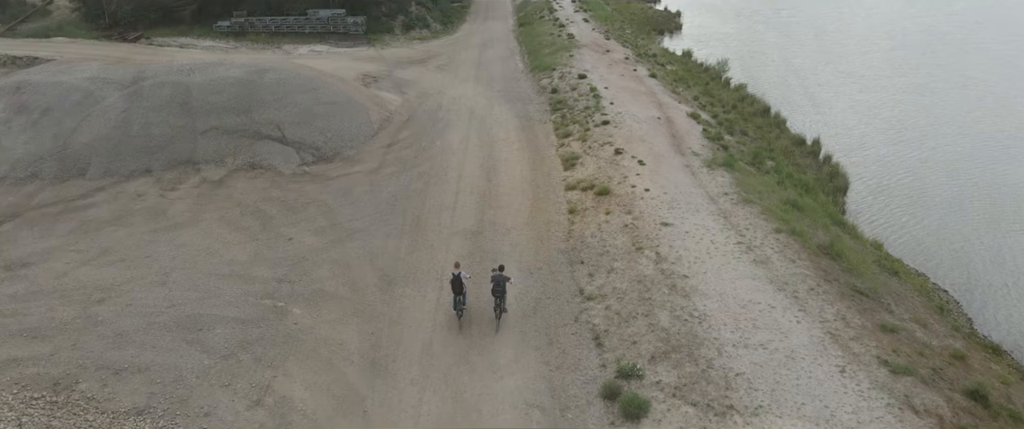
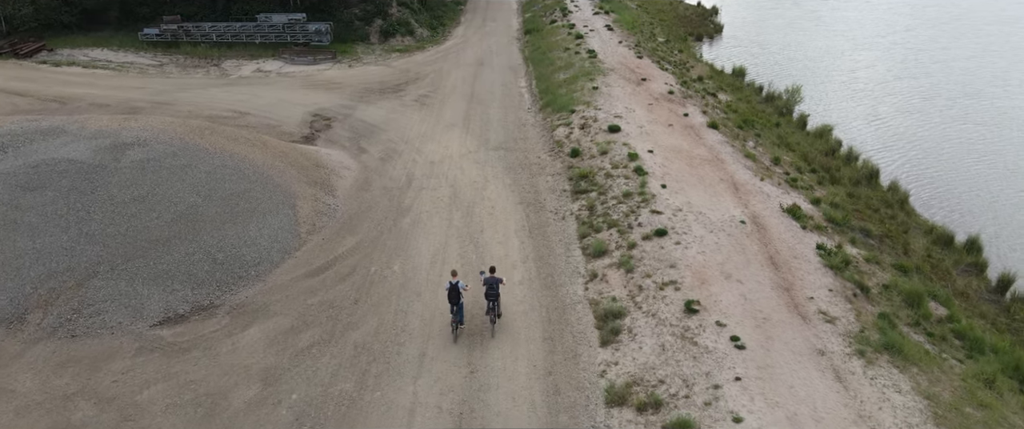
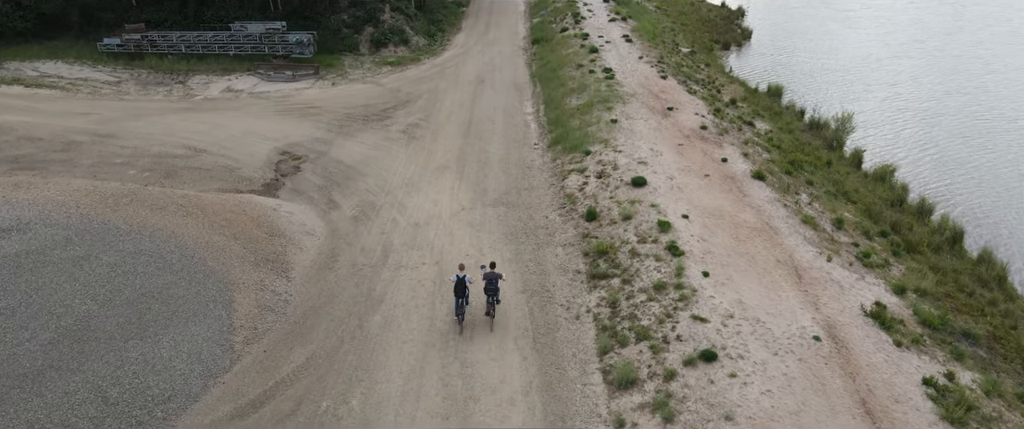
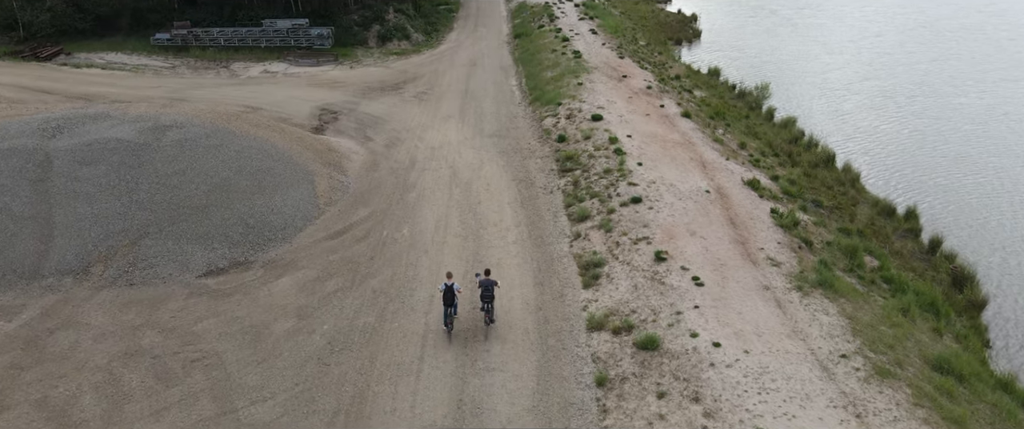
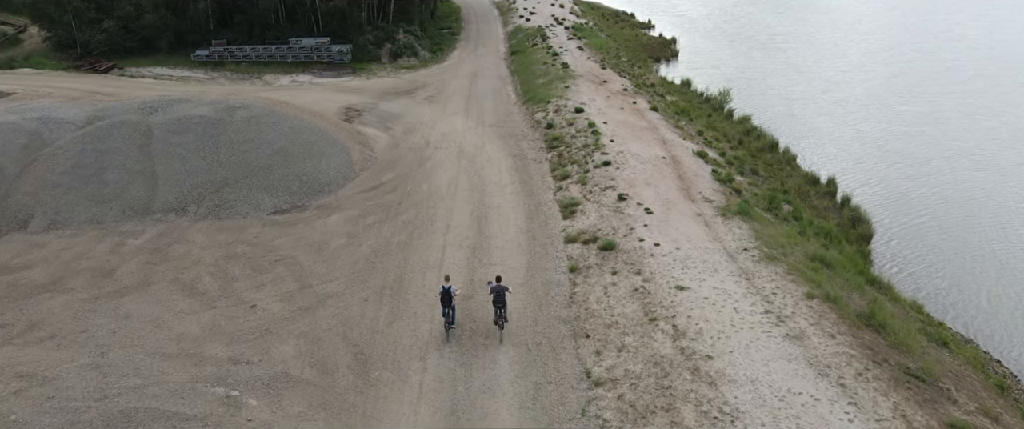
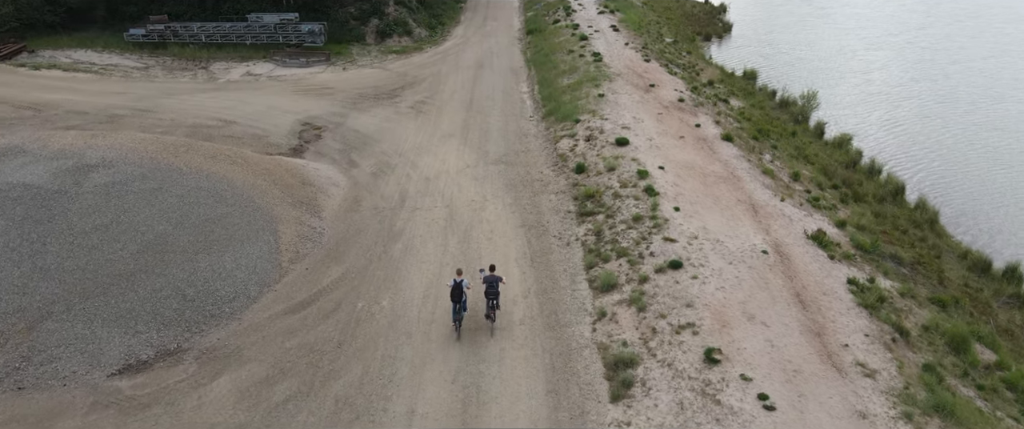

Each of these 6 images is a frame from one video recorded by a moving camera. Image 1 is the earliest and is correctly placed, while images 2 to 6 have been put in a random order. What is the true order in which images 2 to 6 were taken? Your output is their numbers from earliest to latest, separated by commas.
5, 4, 2, 6, 3
